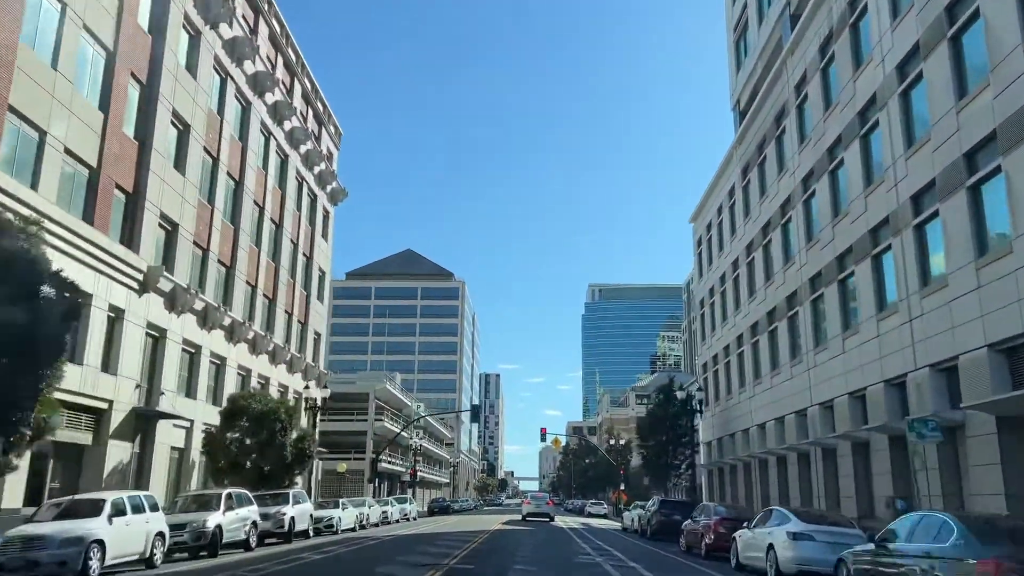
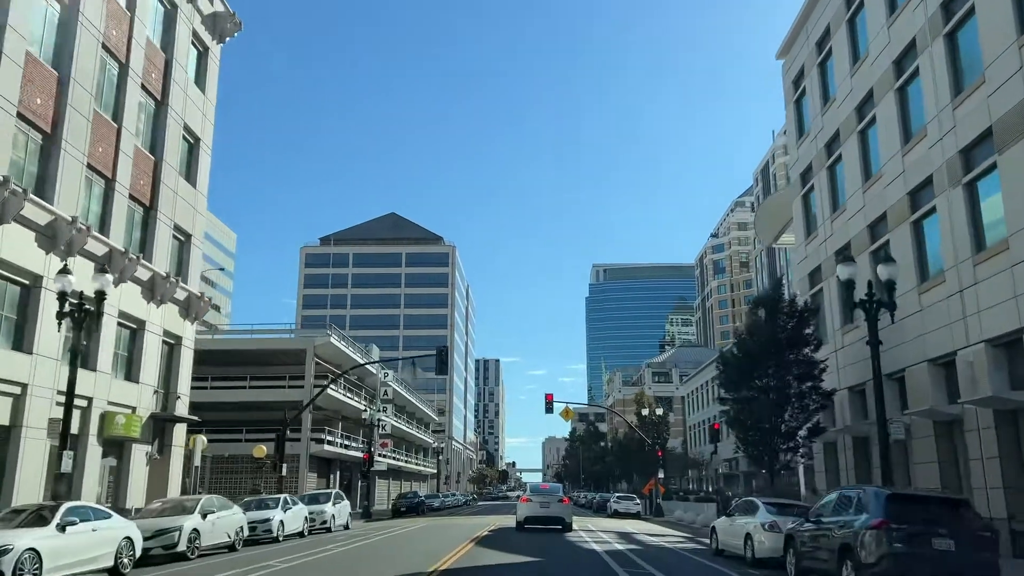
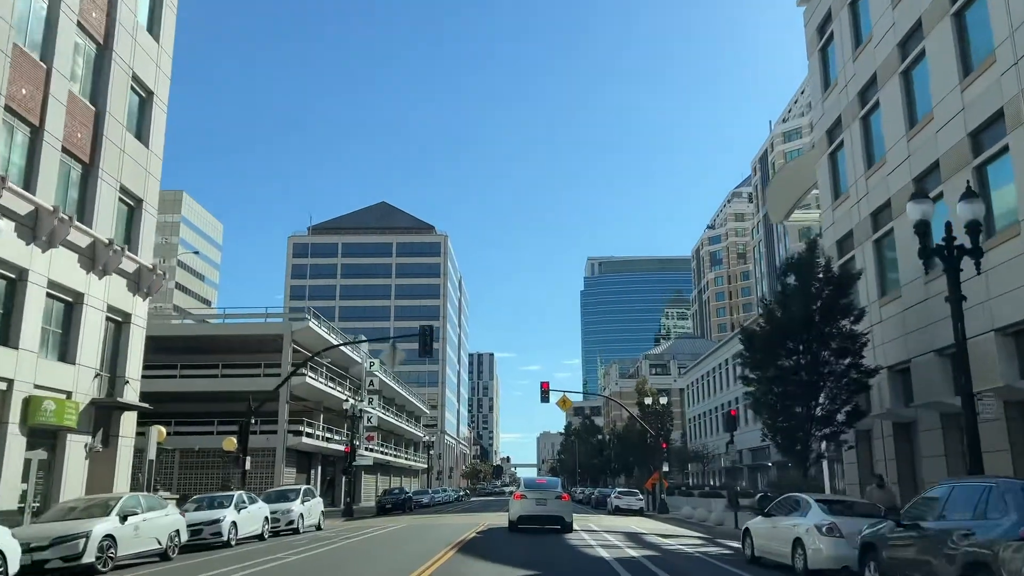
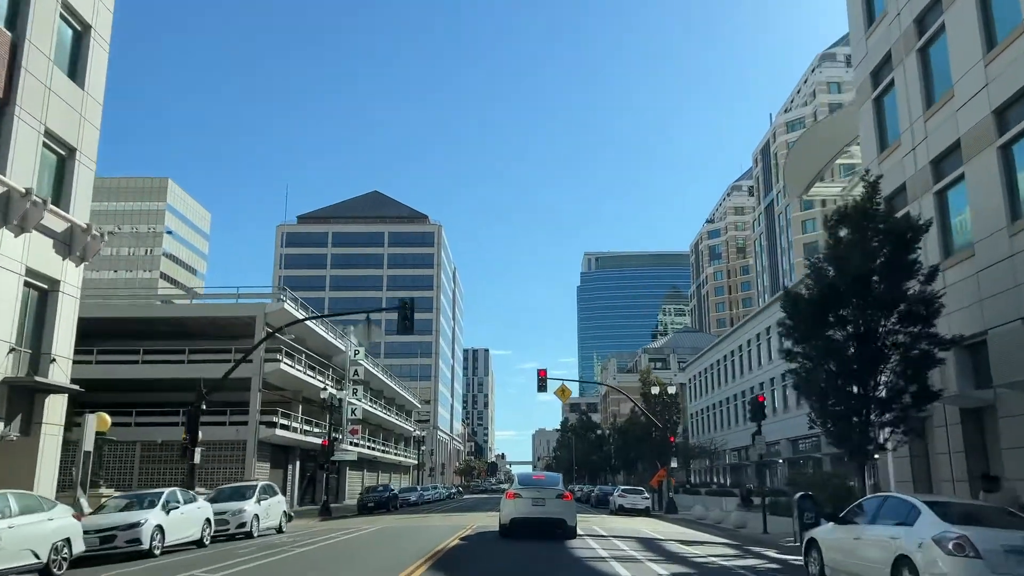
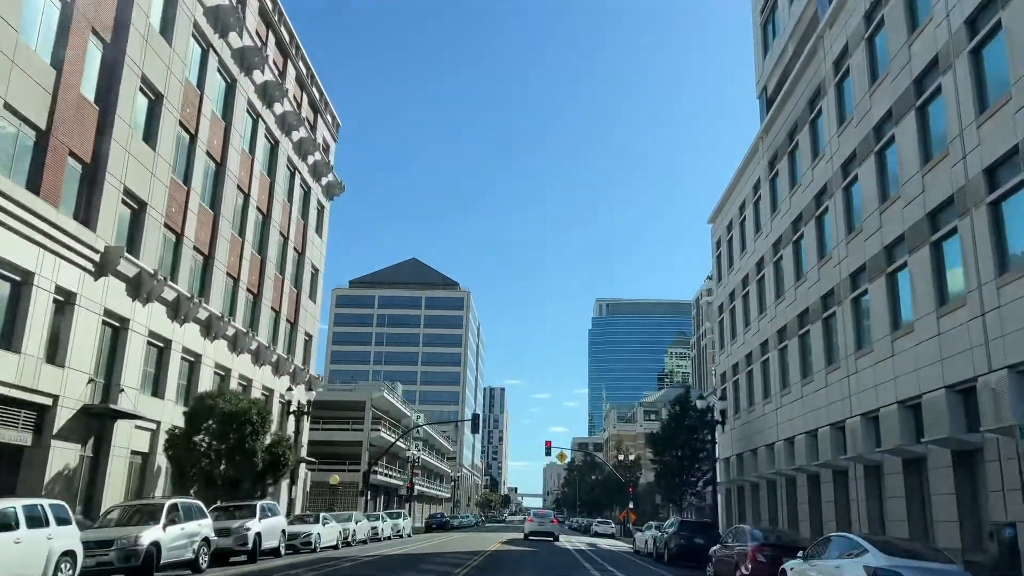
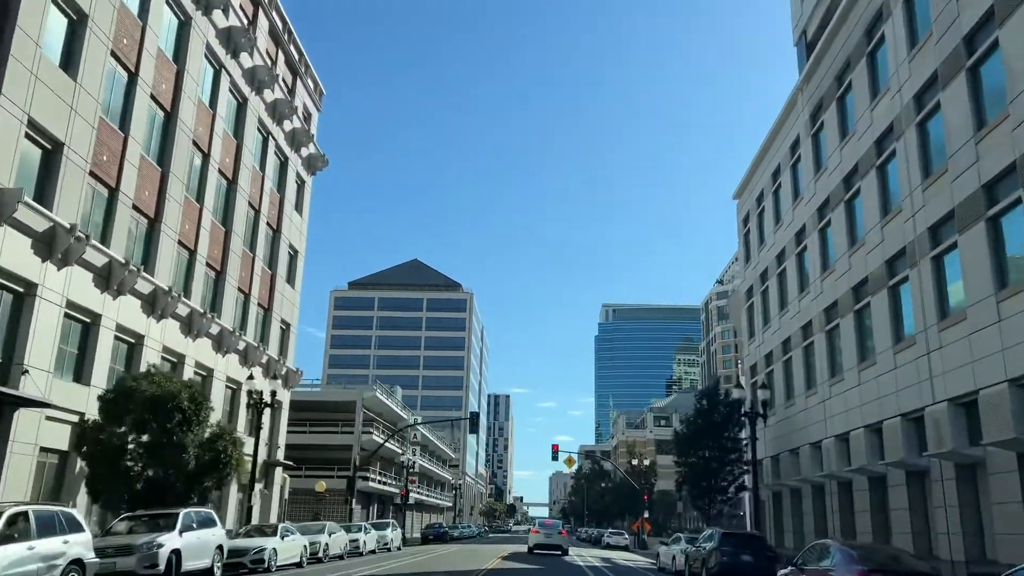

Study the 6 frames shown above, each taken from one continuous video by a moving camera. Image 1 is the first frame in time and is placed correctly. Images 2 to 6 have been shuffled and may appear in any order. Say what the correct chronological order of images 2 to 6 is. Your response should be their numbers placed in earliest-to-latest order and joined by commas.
5, 6, 2, 3, 4
